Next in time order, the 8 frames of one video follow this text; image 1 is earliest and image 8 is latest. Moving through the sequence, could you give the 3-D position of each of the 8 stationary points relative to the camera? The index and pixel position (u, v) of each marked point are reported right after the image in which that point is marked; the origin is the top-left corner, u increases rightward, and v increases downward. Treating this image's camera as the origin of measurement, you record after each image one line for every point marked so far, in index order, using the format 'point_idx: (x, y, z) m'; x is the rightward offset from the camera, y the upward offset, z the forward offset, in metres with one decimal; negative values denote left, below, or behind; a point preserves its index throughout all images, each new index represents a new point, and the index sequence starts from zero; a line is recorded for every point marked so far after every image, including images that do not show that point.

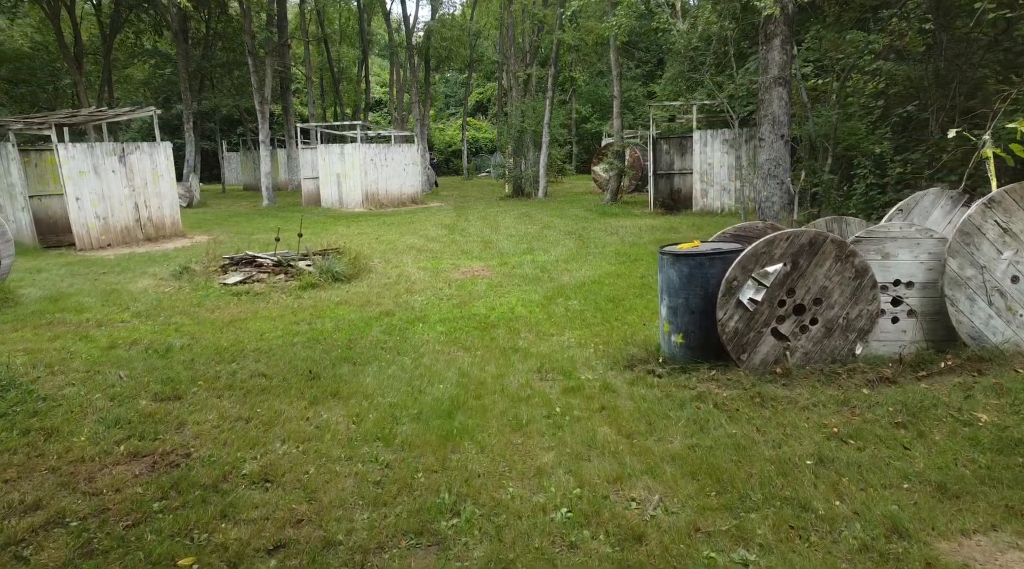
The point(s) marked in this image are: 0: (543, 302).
0: (+0.3, -0.2, +7.9) m
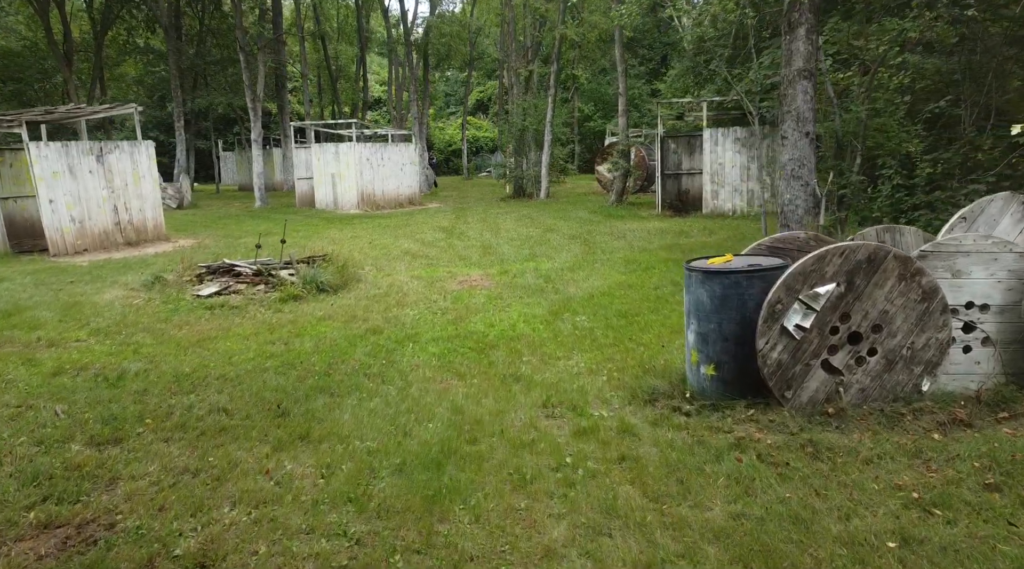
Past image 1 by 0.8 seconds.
0: (+0.3, -0.3, +7.1) m
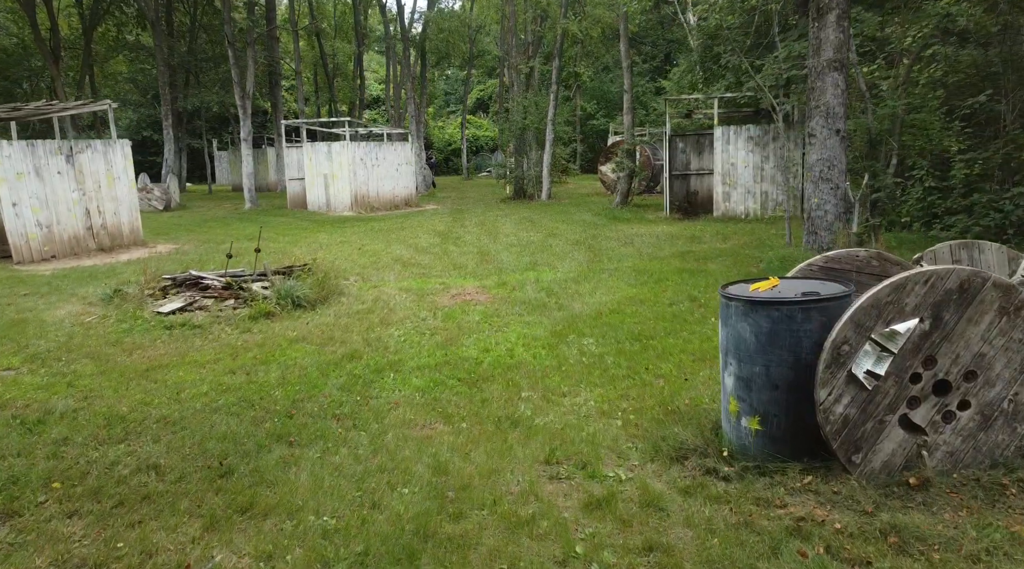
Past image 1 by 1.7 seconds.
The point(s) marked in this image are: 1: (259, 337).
0: (+0.3, -0.5, +6.2) m
1: (-2.3, -0.5, +6.6) m
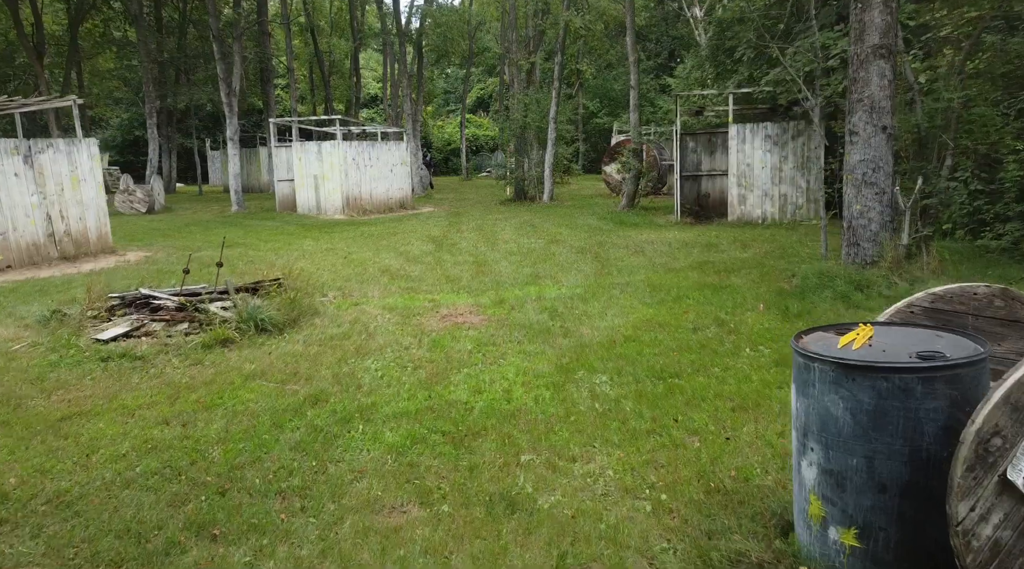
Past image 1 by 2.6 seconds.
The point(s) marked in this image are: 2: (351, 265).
0: (+0.3, -0.7, +5.2) m
1: (-2.3, -0.7, +5.6) m
2: (-2.4, +0.3, +10.8) m
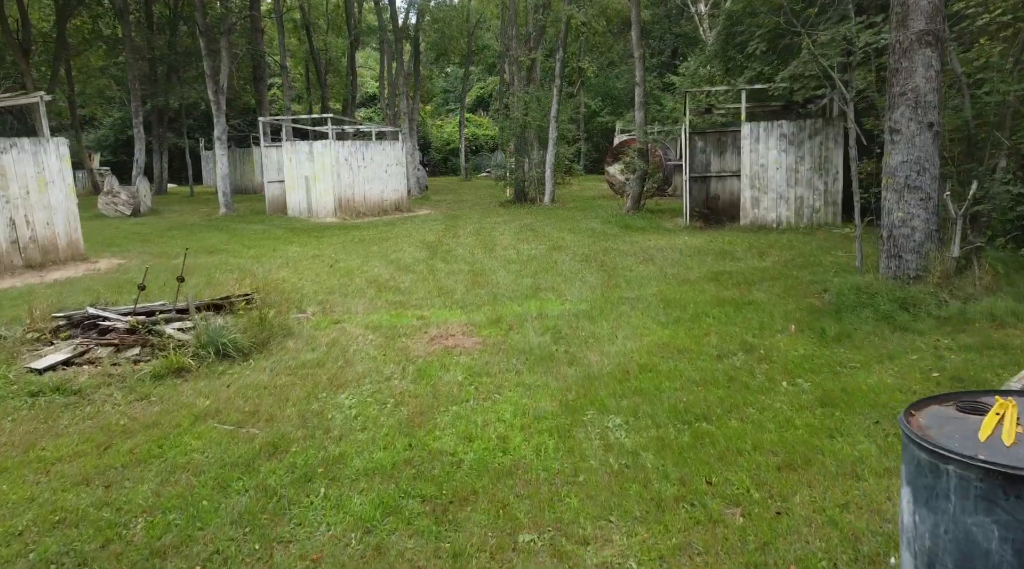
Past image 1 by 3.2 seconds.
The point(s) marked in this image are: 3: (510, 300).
0: (+0.3, -0.8, +4.4) m
1: (-2.3, -0.8, +4.8) m
2: (-2.4, +0.1, +10.0) m
3: (0.0, -0.2, +7.9) m
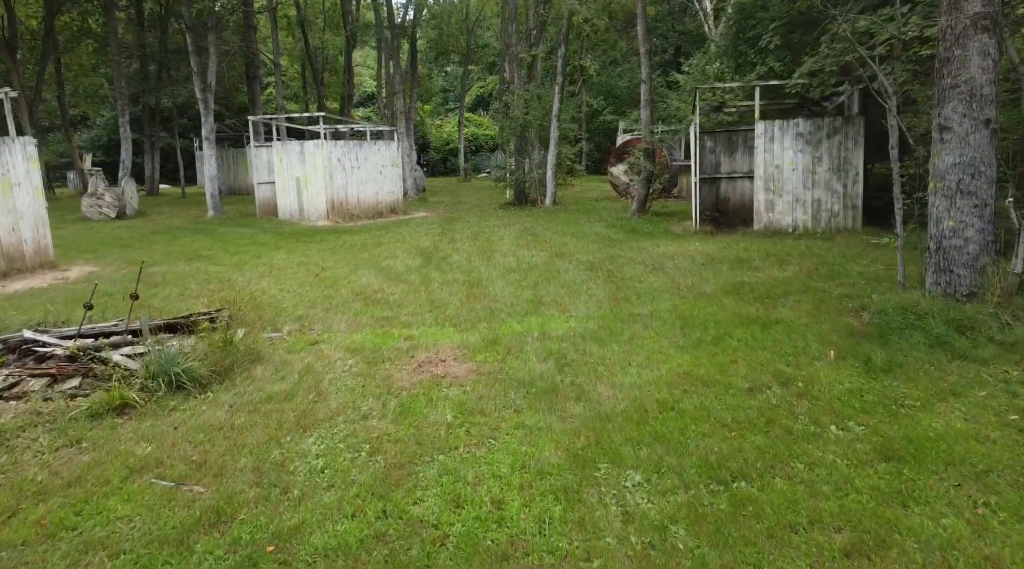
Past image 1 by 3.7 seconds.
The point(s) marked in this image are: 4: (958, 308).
0: (+0.3, -1.0, +3.6) m
1: (-2.3, -0.9, +4.0) m
2: (-2.4, 0.0, +9.3) m
3: (0.0, -0.3, +7.1) m
4: (+3.3, -0.2, +5.4) m
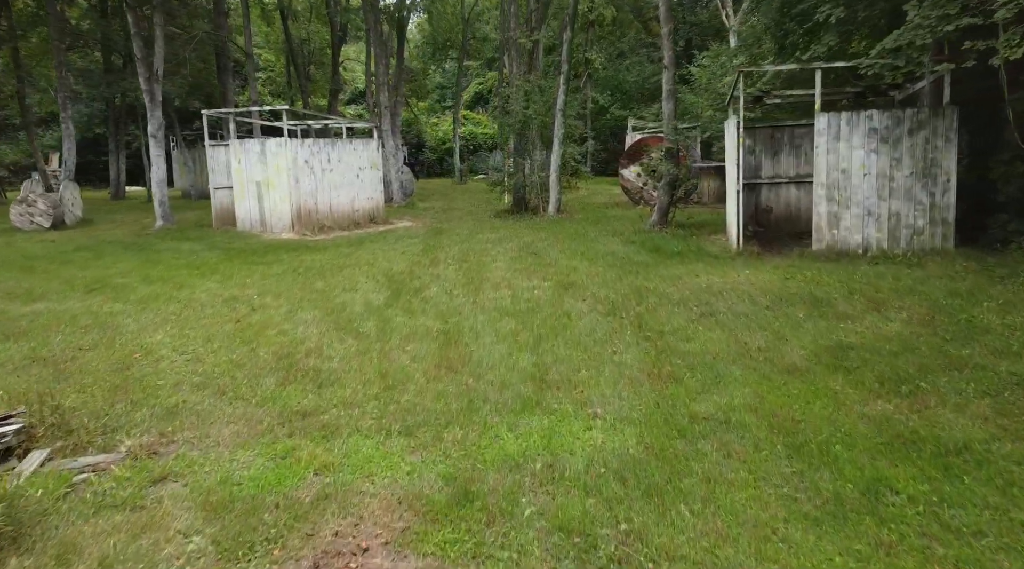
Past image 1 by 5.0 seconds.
0: (+0.2, -1.4, +0.9) m
1: (-2.4, -1.4, +1.3) m
2: (-2.4, -0.5, +6.6) m
3: (-0.1, -0.8, +4.4) m
4: (+3.2, -0.7, +2.7) m
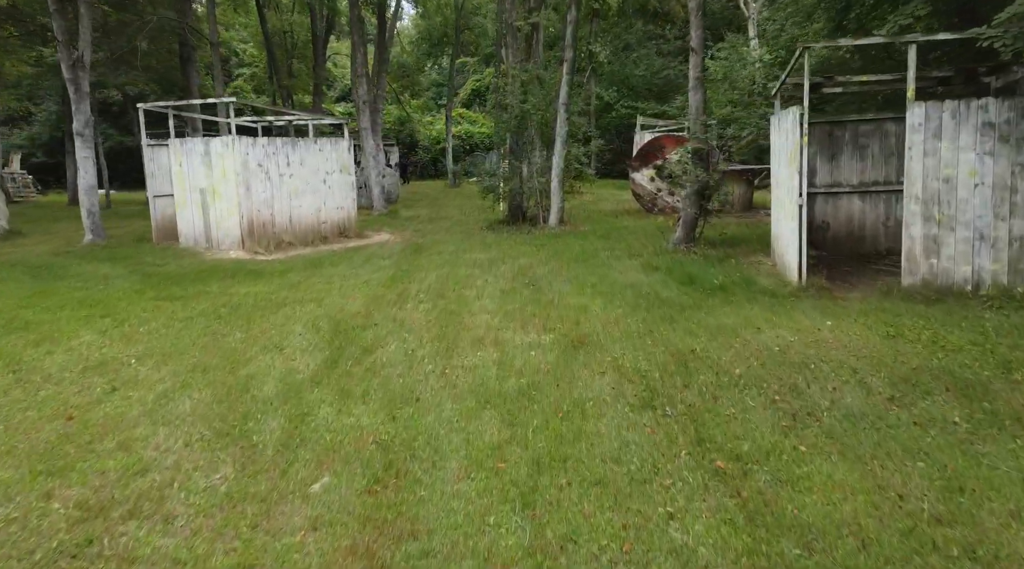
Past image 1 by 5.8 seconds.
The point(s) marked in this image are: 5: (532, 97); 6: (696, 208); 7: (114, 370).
0: (+0.1, -1.9, -1.7) m
1: (-2.5, -1.9, -1.3) m
2: (-2.6, -1.0, +3.9) m
3: (-0.2, -1.3, +1.8) m
4: (+3.1, -1.2, +0.1) m
5: (+0.4, +3.8, +14.9) m
6: (+2.8, +1.2, +11.4) m
7: (-3.1, -0.7, +5.8) m
